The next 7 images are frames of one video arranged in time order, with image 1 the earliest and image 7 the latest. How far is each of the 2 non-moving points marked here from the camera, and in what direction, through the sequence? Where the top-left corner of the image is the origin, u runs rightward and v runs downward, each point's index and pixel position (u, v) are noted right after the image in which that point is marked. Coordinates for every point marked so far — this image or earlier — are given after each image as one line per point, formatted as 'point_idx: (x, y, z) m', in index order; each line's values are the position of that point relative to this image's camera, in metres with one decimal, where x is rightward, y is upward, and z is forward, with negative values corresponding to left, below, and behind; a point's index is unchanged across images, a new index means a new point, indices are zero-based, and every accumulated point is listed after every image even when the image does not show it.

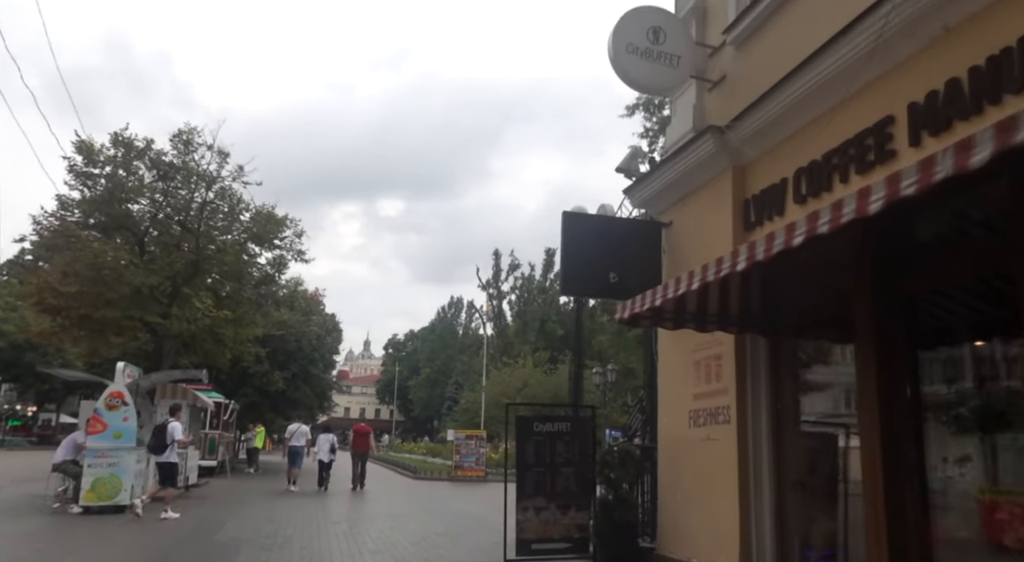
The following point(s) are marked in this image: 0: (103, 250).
0: (-9.4, +0.9, +15.9) m
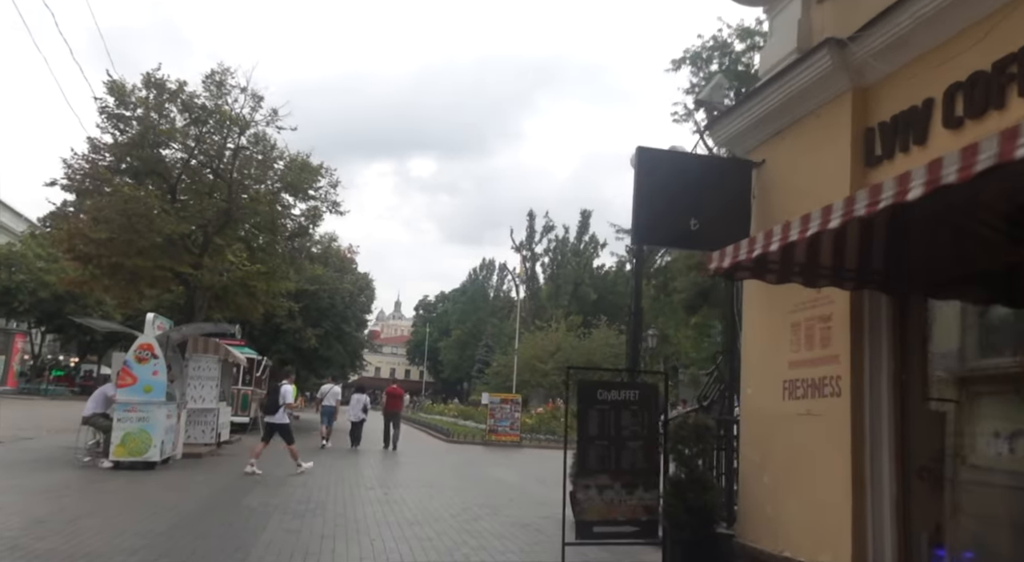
0: (-8.4, +2.0, +15.2) m
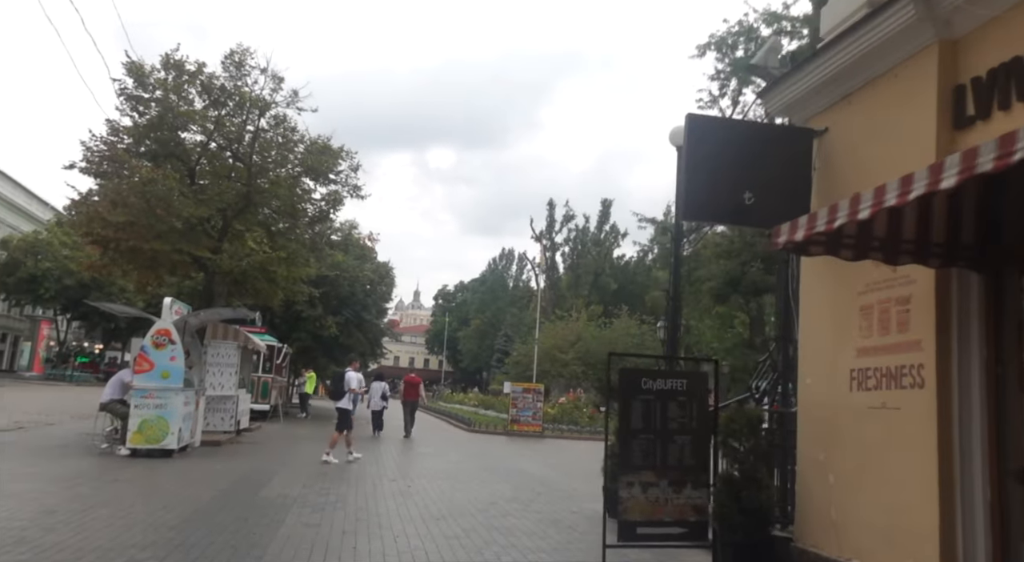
0: (-7.9, +2.4, +14.8) m
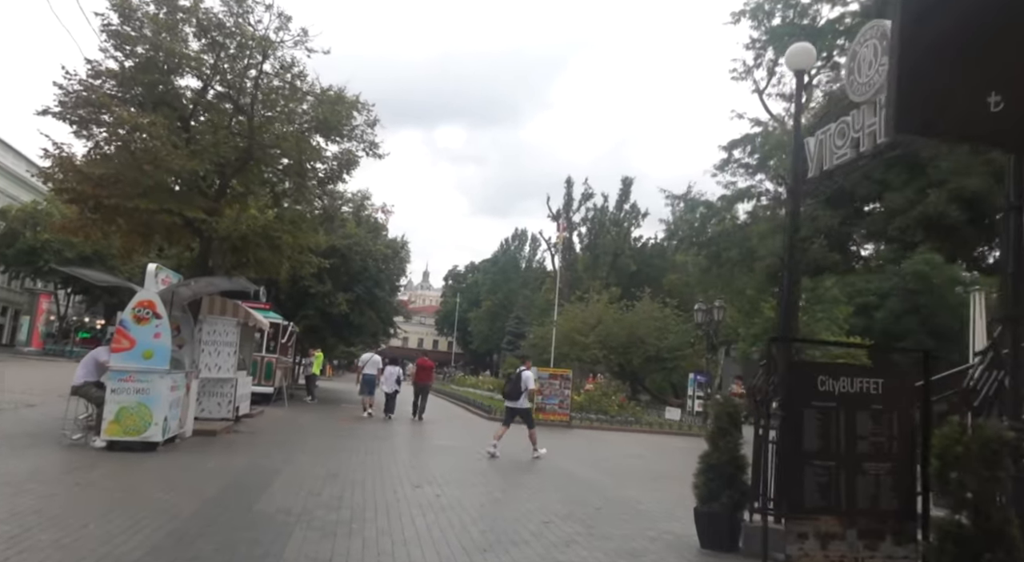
0: (-7.0, +3.0, +12.8) m
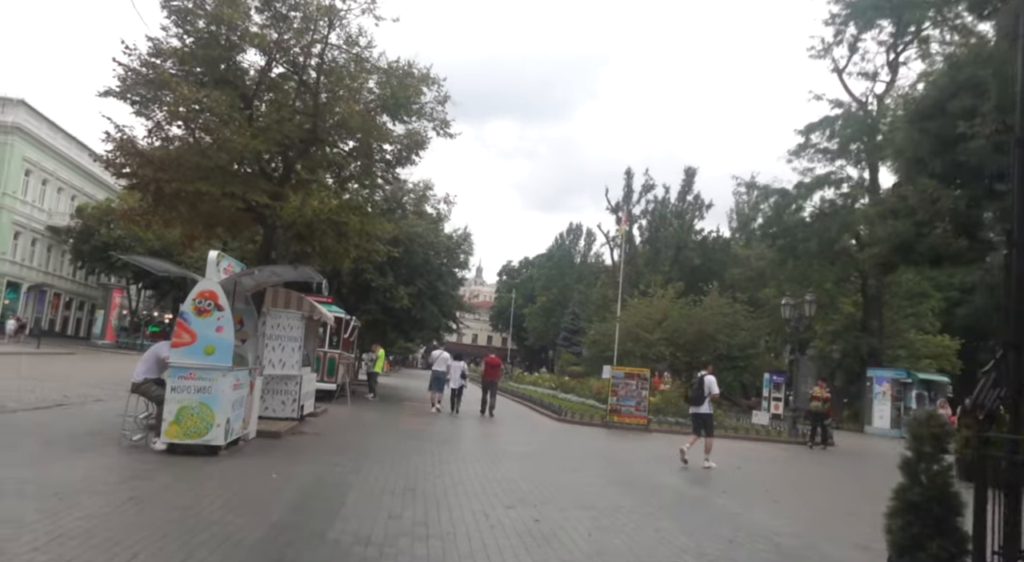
0: (-5.5, +3.2, +11.9) m
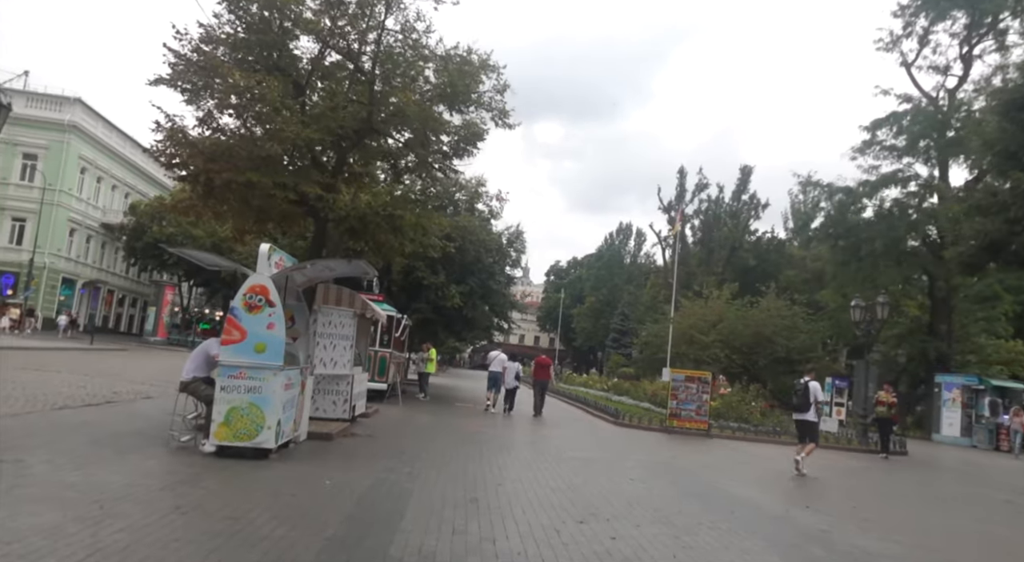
0: (-4.4, +3.3, +11.5) m
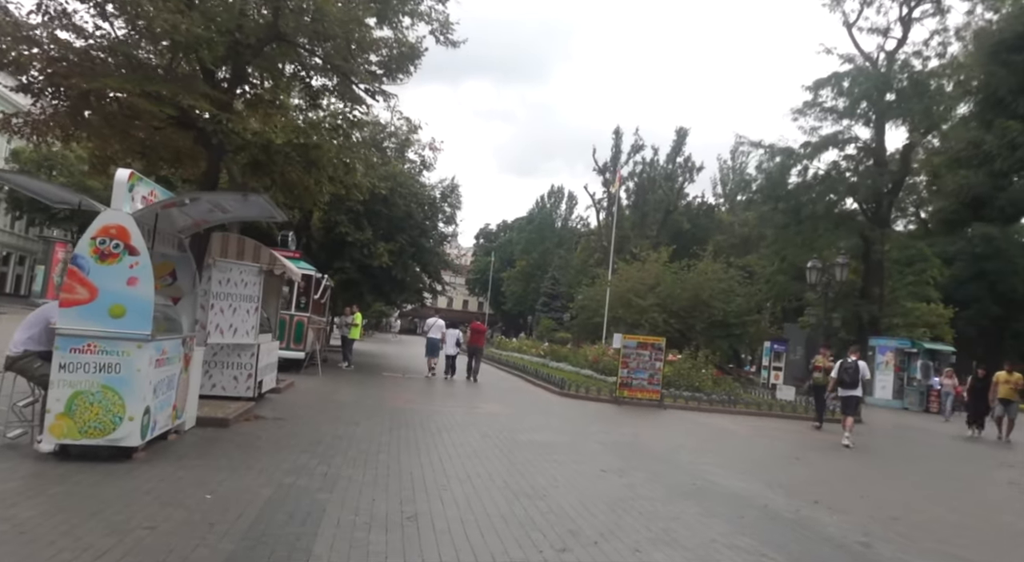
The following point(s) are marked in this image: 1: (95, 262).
0: (-5.1, +4.0, +8.6) m
1: (-4.3, +0.2, +6.9) m
